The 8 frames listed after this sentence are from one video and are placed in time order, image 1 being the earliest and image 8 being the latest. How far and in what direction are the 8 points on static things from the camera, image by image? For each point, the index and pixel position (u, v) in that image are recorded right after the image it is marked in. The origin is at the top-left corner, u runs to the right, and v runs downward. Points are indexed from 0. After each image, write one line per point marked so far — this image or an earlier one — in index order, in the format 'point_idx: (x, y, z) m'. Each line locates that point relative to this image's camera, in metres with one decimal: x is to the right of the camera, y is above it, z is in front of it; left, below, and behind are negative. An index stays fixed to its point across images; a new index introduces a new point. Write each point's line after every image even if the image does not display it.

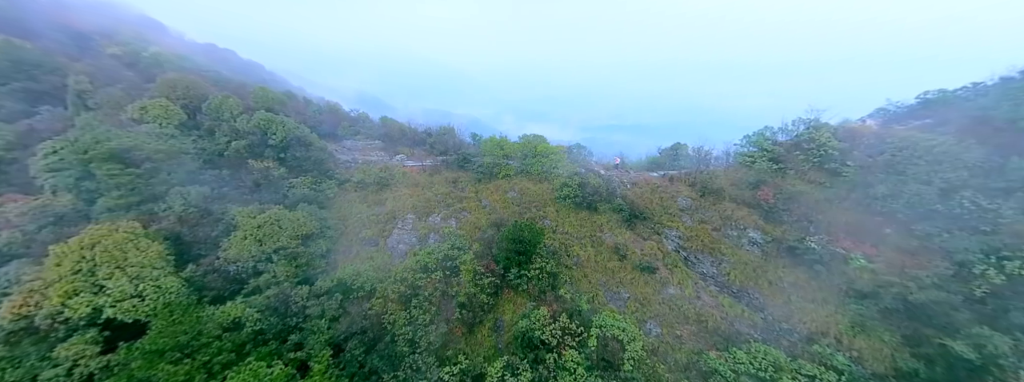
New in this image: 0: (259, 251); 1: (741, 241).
0: (-16.0, -3.8, +19.1) m
1: (+15.0, -3.3, +19.9) m
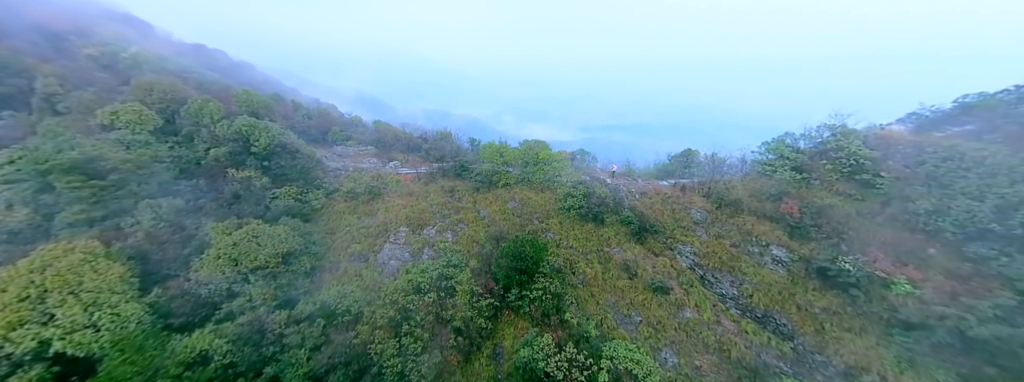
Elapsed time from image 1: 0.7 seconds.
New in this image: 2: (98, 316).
0: (-15.9, -4.6, +17.3) m
1: (+15.1, -4.1, +18.2) m
2: (-19.4, -5.9, +14.1) m
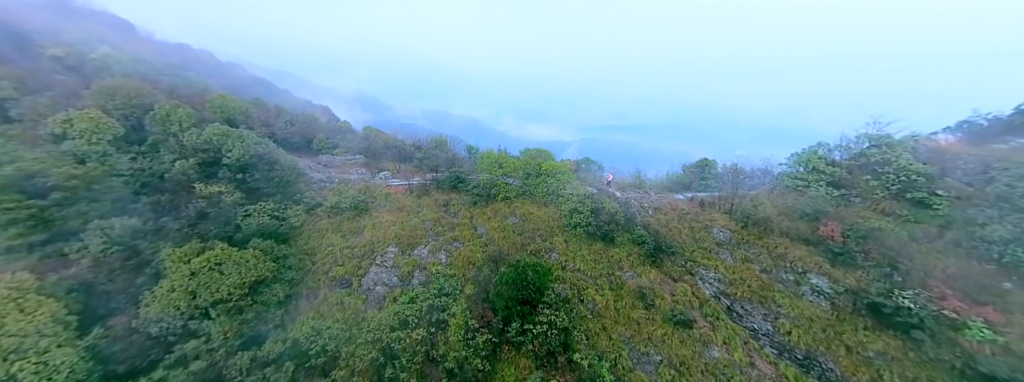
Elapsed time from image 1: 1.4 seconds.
0: (-15.9, -5.7, +14.9) m
1: (+15.1, -5.1, +15.9) m
2: (-19.3, -6.9, +11.7) m
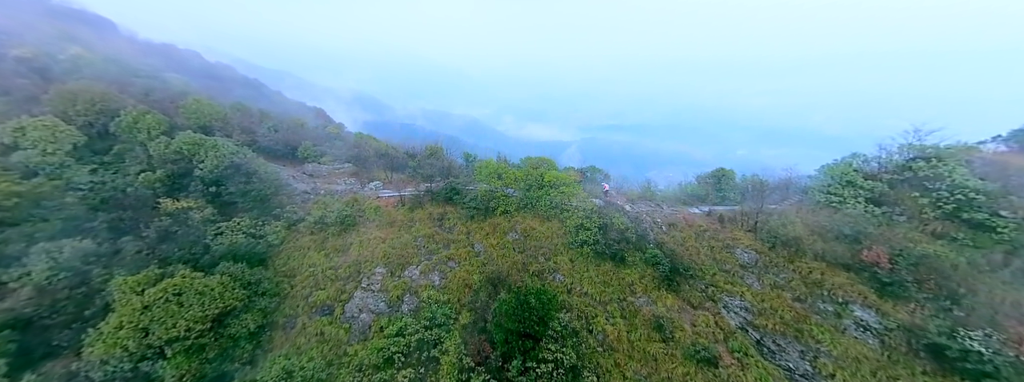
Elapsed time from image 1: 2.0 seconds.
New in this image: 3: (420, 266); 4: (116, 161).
0: (-15.8, -6.6, +12.9) m
1: (+15.1, -6.0, +13.9) m
2: (-19.3, -7.8, +9.7) m
3: (-6.0, -4.9, +19.7) m
4: (-25.5, +1.9, +19.5) m
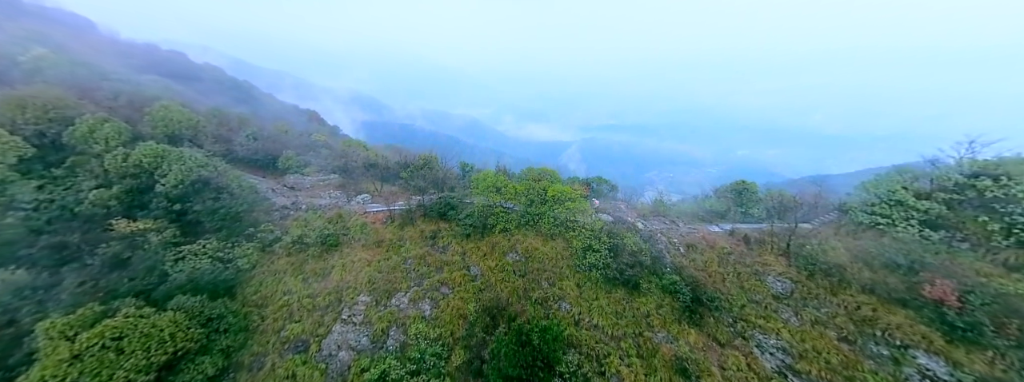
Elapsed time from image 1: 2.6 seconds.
0: (-15.8, -7.6, +10.8) m
1: (+15.2, -7.0, +11.7) m
2: (-19.3, -8.8, +7.6) m
3: (-6.0, -5.9, +17.6) m
4: (-25.5, +0.8, +17.3) m
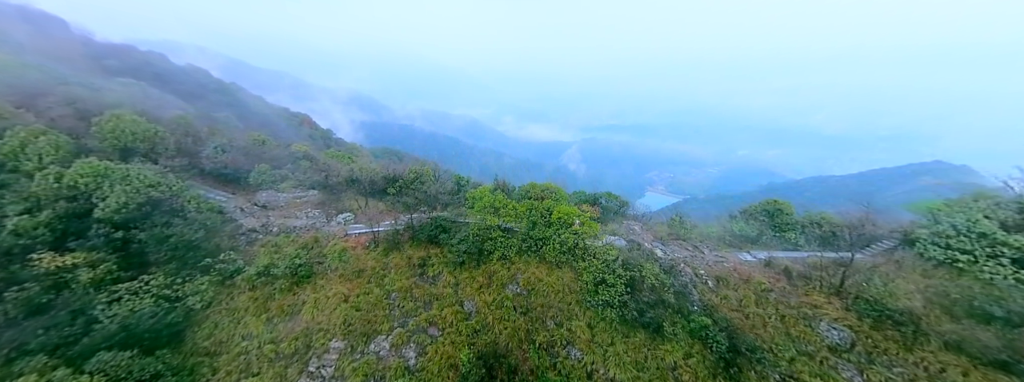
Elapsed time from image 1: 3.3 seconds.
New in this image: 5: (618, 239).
0: (-15.8, -8.9, +8.2) m
1: (+15.2, -8.2, +9.1) m
2: (-19.3, -10.1, +5.0) m
3: (-6.0, -7.1, +15.0) m
4: (-25.5, -0.4, +14.8) m
5: (+6.4, -2.8, +18.6) m
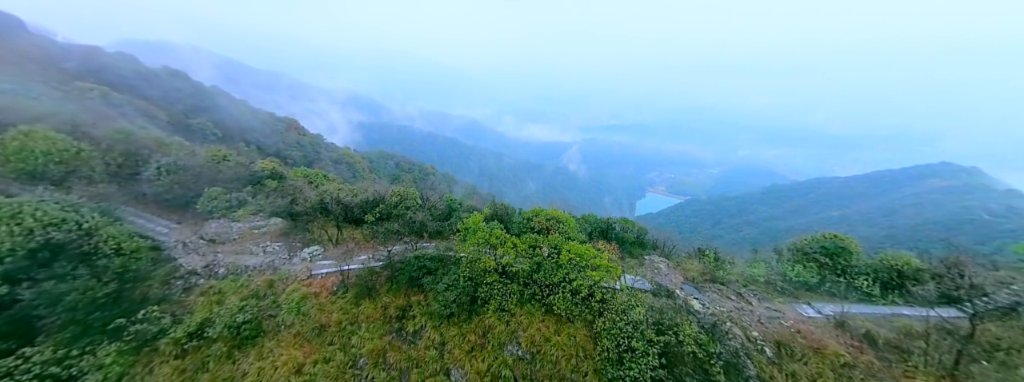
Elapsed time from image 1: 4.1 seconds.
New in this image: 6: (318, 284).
0: (-15.8, -10.5, +4.7) m
1: (+15.2, -9.8, +5.6) m
2: (-19.3, -11.7, +1.5) m
3: (-6.0, -8.8, +11.5) m
4: (-25.6, -2.1, +11.3) m
5: (+6.4, -4.5, +15.1) m
6: (-10.0, -4.8, +15.6) m
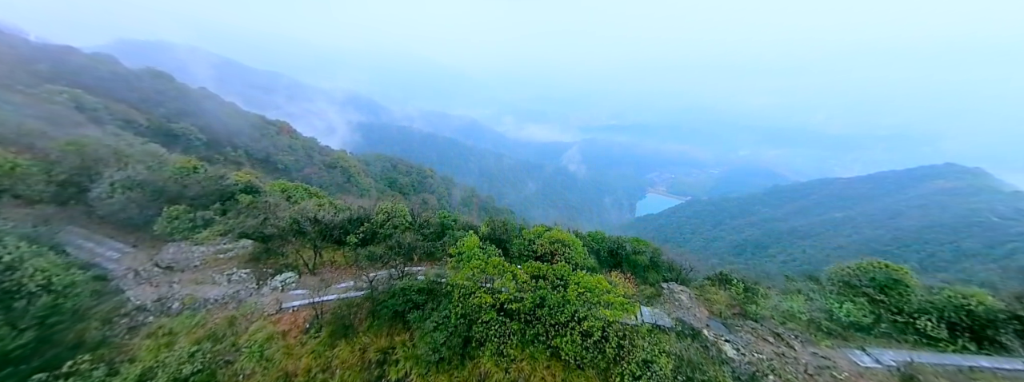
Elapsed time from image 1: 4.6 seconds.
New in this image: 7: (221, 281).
0: (-15.8, -11.5, +2.6) m
1: (+15.2, -10.7, +3.5) m
2: (-19.3, -12.7, -0.6) m
3: (-6.0, -9.7, +9.4) m
4: (-25.6, -3.1, +9.2) m
5: (+6.4, -5.4, +13.0) m
6: (-10.1, -5.8, +13.6) m
7: (-14.3, -4.3, +14.8) m
